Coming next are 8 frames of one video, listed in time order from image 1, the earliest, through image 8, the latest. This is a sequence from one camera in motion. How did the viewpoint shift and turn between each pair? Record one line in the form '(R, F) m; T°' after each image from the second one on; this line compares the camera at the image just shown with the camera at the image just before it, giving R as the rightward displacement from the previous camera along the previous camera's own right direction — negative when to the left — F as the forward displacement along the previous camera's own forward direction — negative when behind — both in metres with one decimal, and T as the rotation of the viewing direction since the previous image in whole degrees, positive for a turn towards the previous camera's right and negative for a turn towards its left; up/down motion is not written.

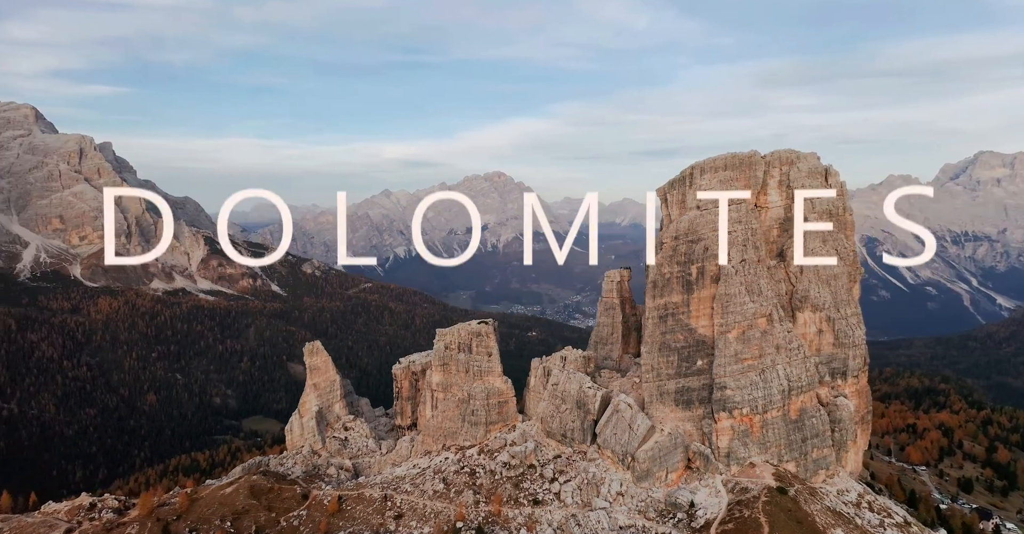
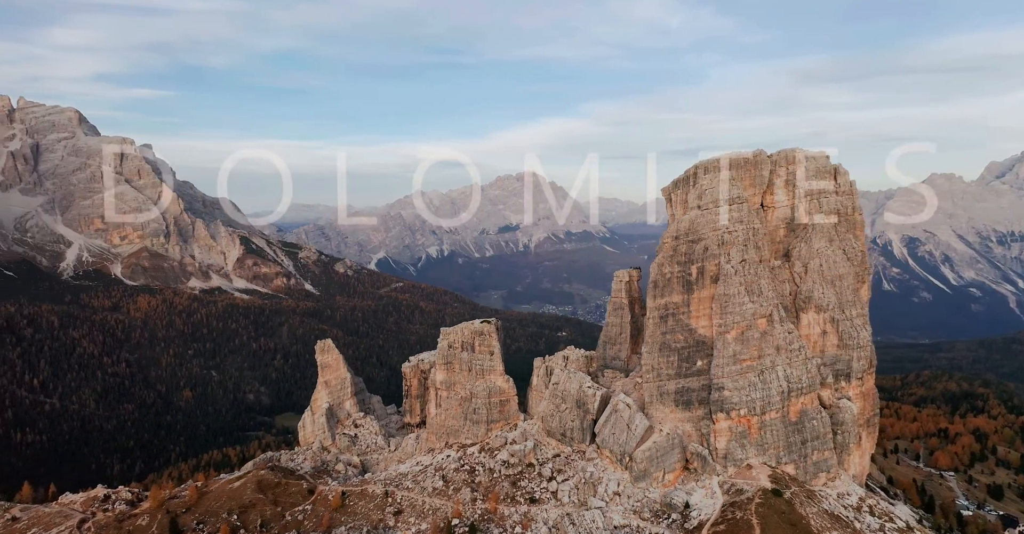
(+2.4, -0.2) m; -2°
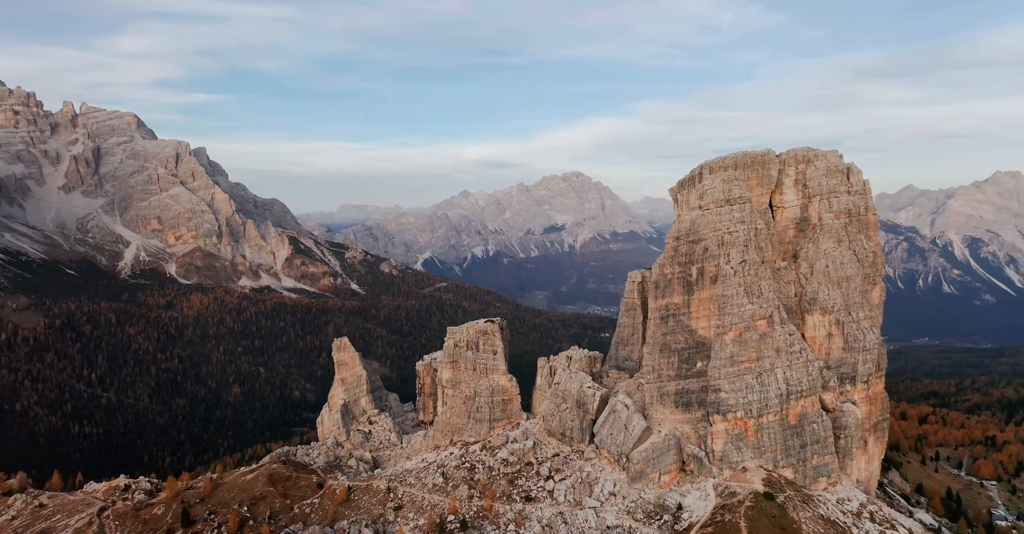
(+3.4, -0.4) m; -3°
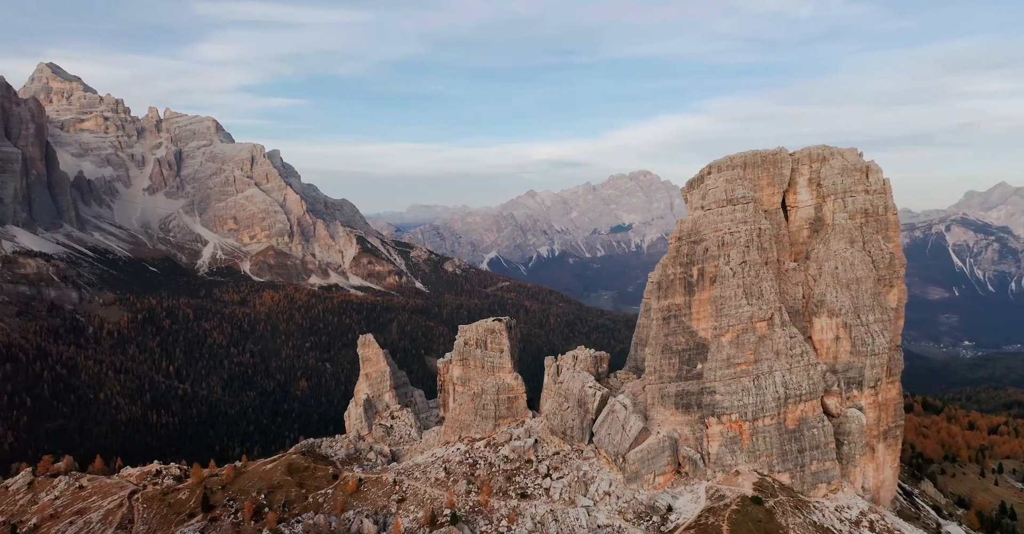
(+4.9, -0.6) m; -5°
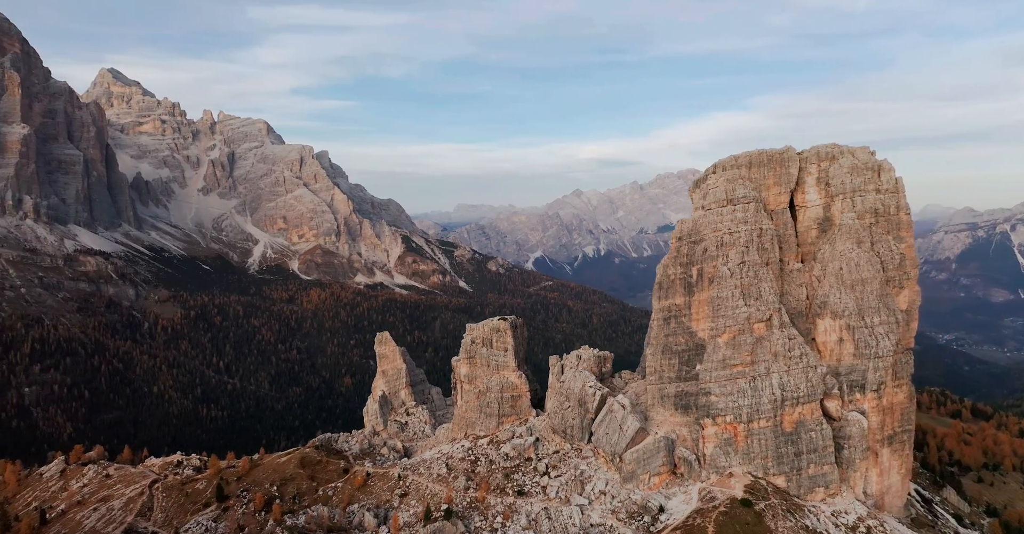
(+3.4, -0.5) m; -3°
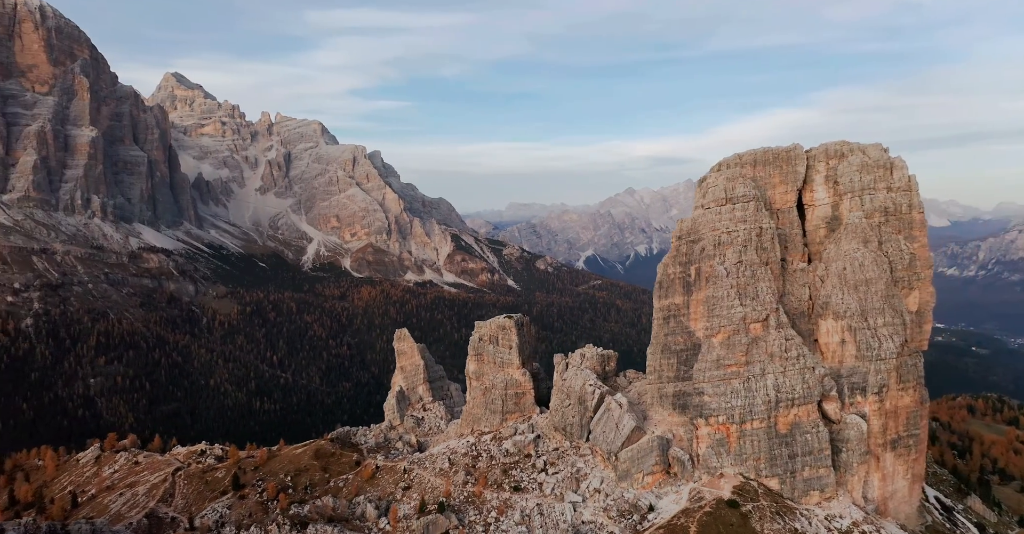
(+3.9, -0.6) m; -4°
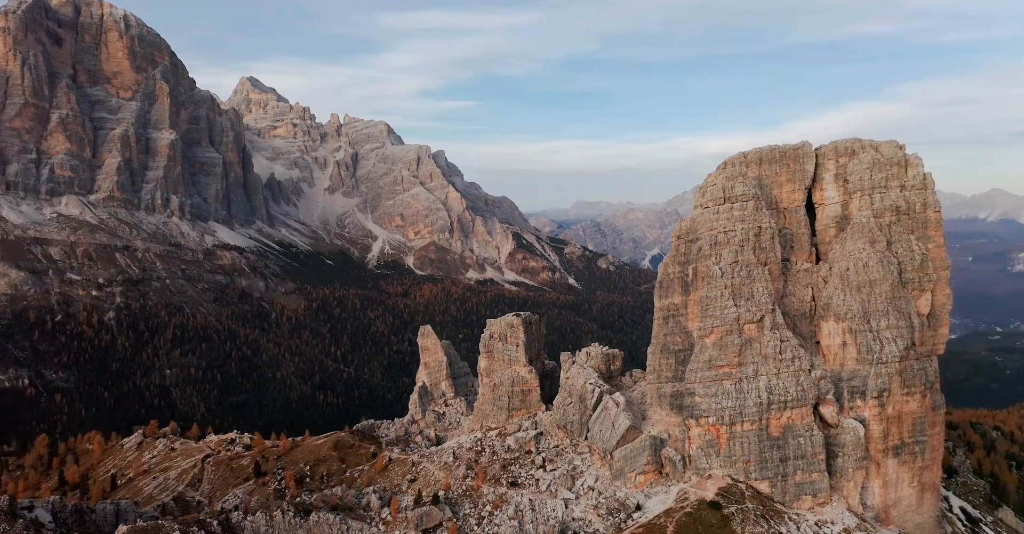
(+5.0, -0.8) m; -5°
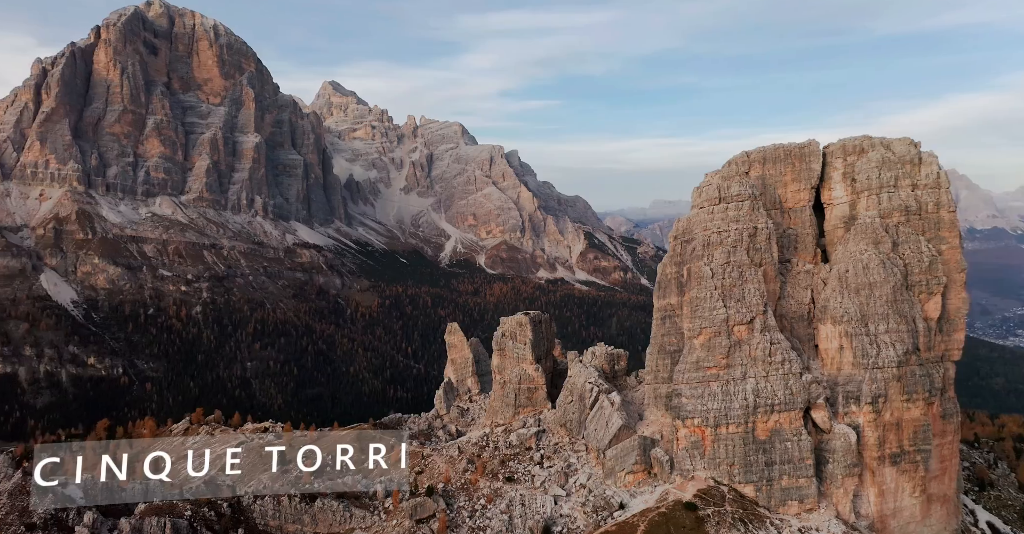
(+6.0, -1.0) m; -5°
